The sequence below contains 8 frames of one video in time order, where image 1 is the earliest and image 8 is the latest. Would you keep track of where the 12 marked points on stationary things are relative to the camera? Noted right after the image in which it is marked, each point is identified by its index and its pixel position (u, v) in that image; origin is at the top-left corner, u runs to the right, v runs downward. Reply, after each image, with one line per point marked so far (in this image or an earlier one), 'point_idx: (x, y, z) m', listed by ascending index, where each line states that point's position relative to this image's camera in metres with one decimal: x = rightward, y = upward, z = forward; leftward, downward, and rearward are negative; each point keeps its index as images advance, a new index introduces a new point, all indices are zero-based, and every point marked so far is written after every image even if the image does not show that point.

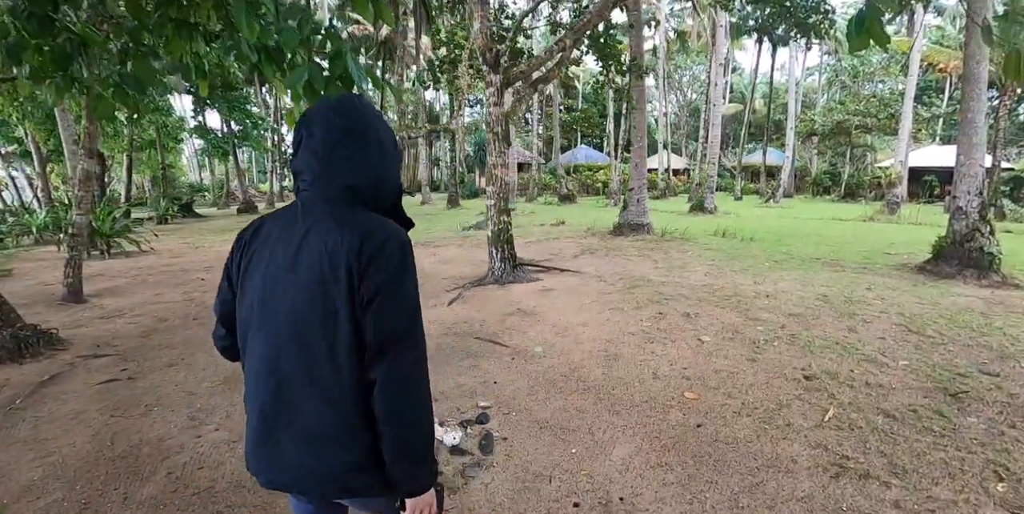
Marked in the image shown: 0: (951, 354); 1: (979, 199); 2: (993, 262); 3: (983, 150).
0: (+3.4, -0.8, +3.8) m
1: (+6.0, +0.7, +6.3) m
2: (+6.1, -0.1, +6.2) m
3: (+6.1, +1.3, +6.3) m
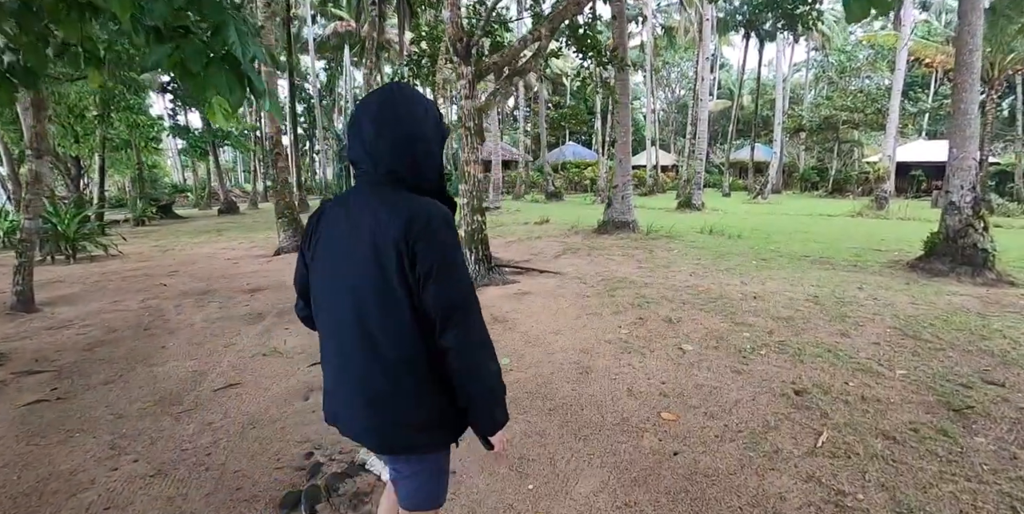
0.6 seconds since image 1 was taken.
0: (+3.2, -0.7, +3.5) m
1: (+5.7, +0.8, +6.1) m
2: (+5.8, 0.0, +6.0) m
3: (+5.8, +1.4, +6.1) m
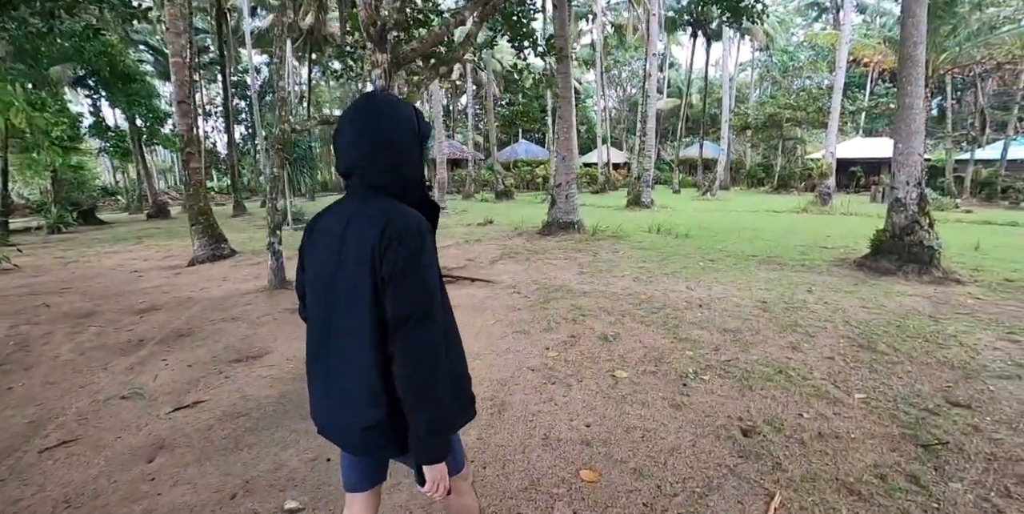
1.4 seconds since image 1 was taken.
0: (+2.6, -0.8, +3.1) m
1: (+4.9, +0.8, +5.9) m
2: (+5.0, 0.0, +5.8) m
3: (+4.9, +1.4, +5.9) m
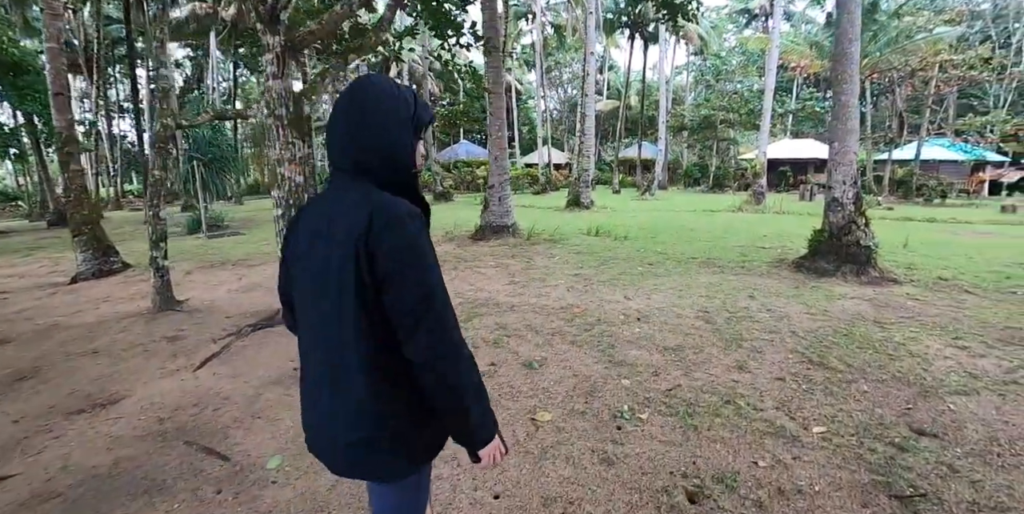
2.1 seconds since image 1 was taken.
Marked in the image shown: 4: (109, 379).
0: (+2.0, -0.8, +2.8) m
1: (+4.0, +0.8, +5.8) m
2: (+4.1, 0.0, +5.7) m
3: (+4.0, +1.4, +5.8) m
4: (-3.2, -1.0, +4.0) m
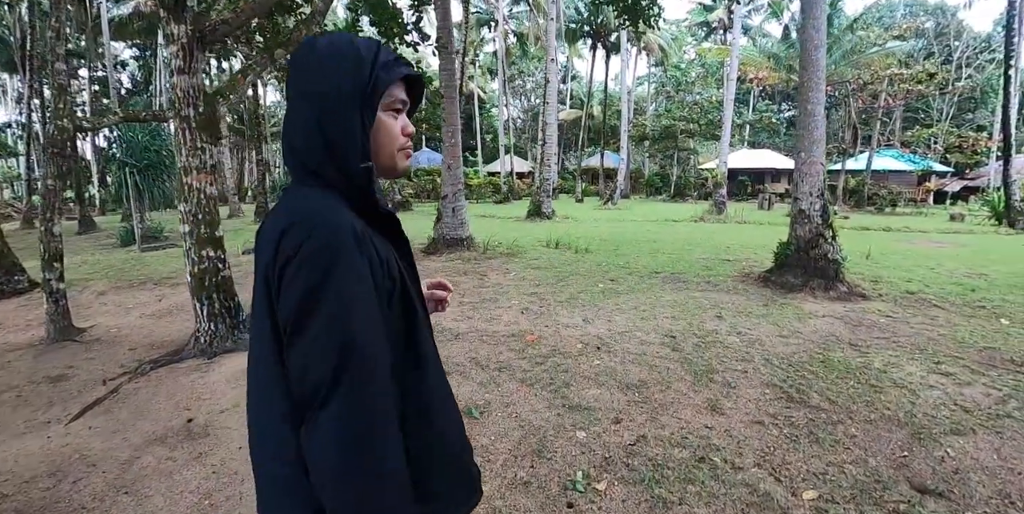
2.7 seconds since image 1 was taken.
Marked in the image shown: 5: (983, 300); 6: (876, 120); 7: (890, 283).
0: (+1.7, -0.9, +2.4) m
1: (+3.5, +0.6, +5.5) m
2: (+3.6, -0.2, +5.4) m
3: (+3.5, +1.3, +5.6) m
4: (-3.6, -1.2, +3.2) m
5: (+5.1, -0.5, +5.3) m
6: (+14.4, +5.5, +19.6) m
7: (+4.6, -0.3, +6.0) m
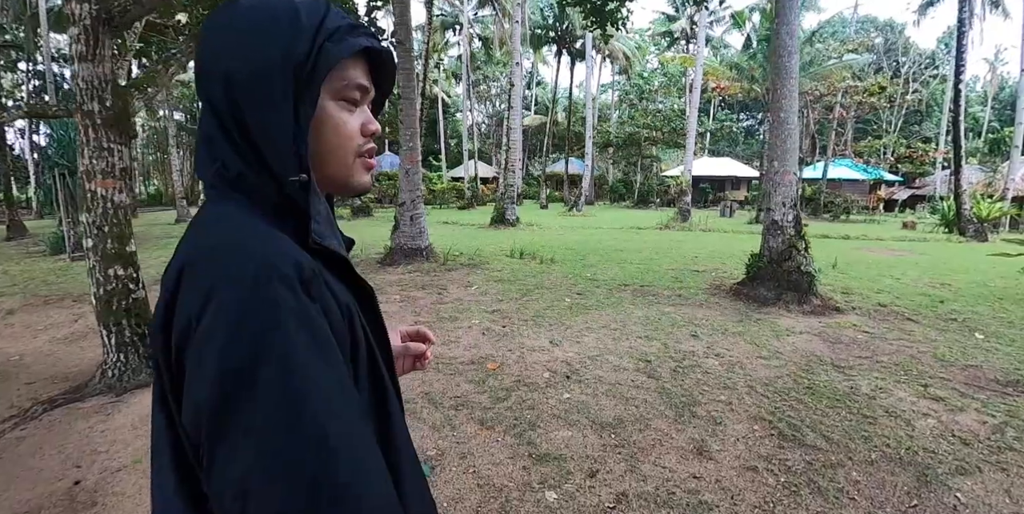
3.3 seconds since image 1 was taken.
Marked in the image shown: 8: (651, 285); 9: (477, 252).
0: (+1.5, -1.0, +2.1) m
1: (+3.0, +0.5, +5.4) m
2: (+3.2, -0.3, +5.3) m
3: (+3.1, +1.1, +5.4) m
4: (-3.8, -1.3, +2.6) m
5: (+4.7, -0.6, +5.2) m
6: (+13.0, +5.2, +20.2) m
7: (+4.2, -0.5, +5.9) m
8: (+1.7, -0.3, +6.1) m
9: (-0.5, +0.1, +8.3) m
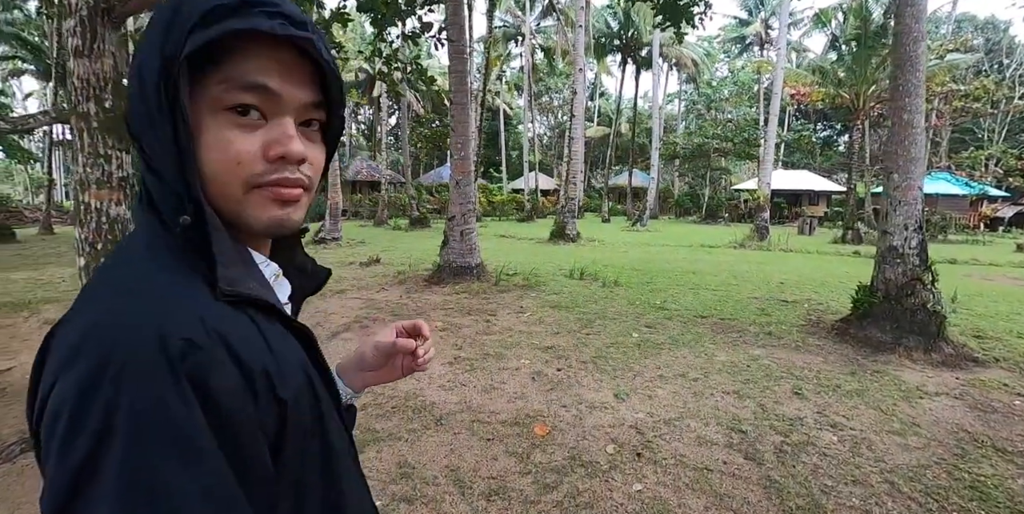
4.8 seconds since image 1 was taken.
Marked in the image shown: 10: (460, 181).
0: (+1.6, -1.2, +1.3) m
1: (+3.6, +0.2, +4.3) m
2: (+3.7, -0.6, +4.2) m
3: (+3.6, +0.8, +4.4) m
4: (-3.6, -1.4, +2.3) m
5: (+5.2, -0.9, +4.0) m
6: (+15.3, +4.3, +18.0) m
7: (+4.7, -0.8, +4.8) m
8: (+2.3, -0.6, +5.2) m
9: (+0.3, -0.2, +7.6) m
10: (-0.7, +1.0, +6.5) m
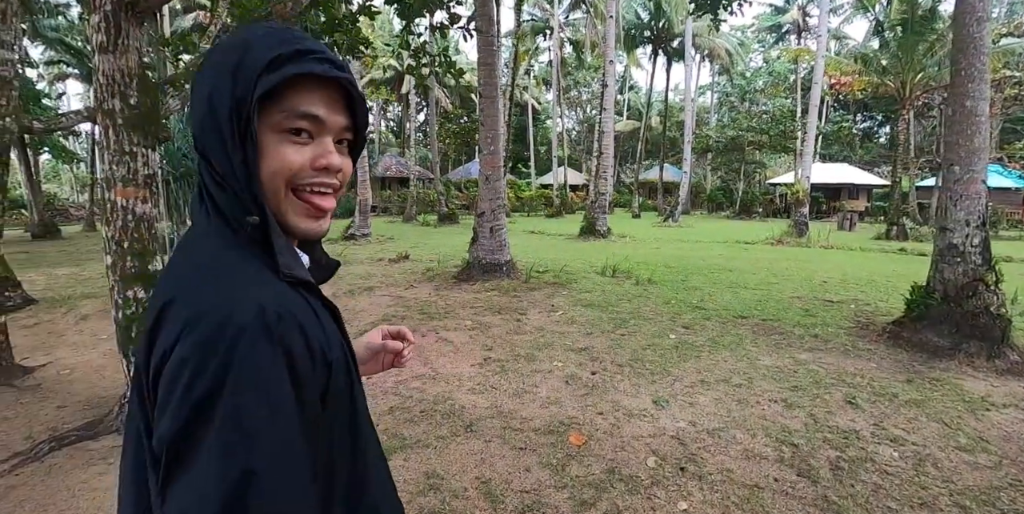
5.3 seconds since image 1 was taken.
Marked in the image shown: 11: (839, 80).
0: (+1.7, -1.2, +1.1) m
1: (+3.8, +0.2, +4.0) m
2: (+3.9, -0.6, +3.9) m
3: (+3.9, +0.8, +4.1) m
4: (-3.5, -1.3, +2.4) m
5: (+5.4, -0.9, +3.6) m
6: (+16.3, +4.4, +17.0) m
7: (+5.0, -0.8, +4.4) m
8: (+2.6, -0.6, +4.9) m
9: (+0.8, -0.2, +7.5) m
10: (-0.3, +1.1, +6.4) m
11: (+12.8, +6.9, +19.4) m
